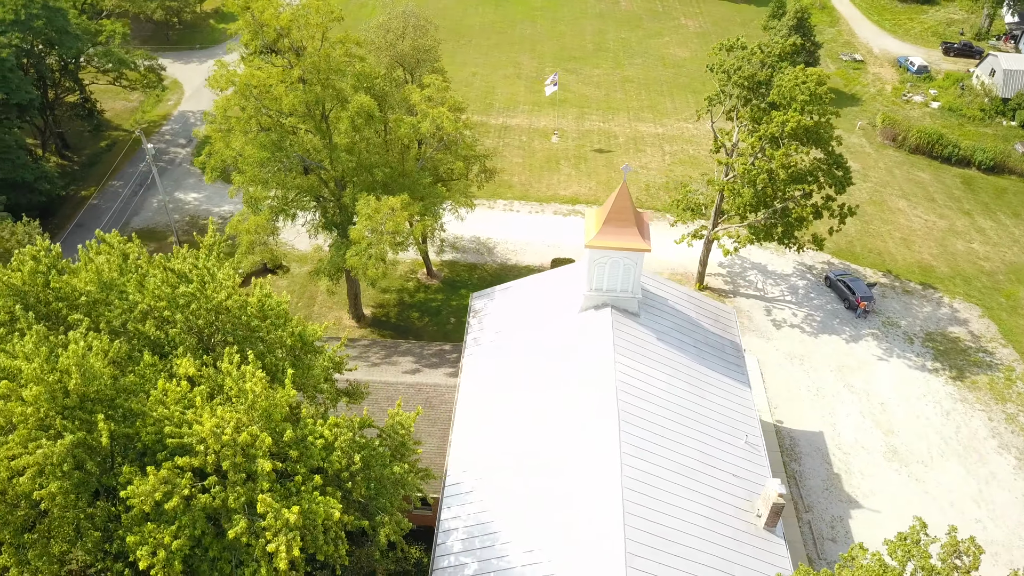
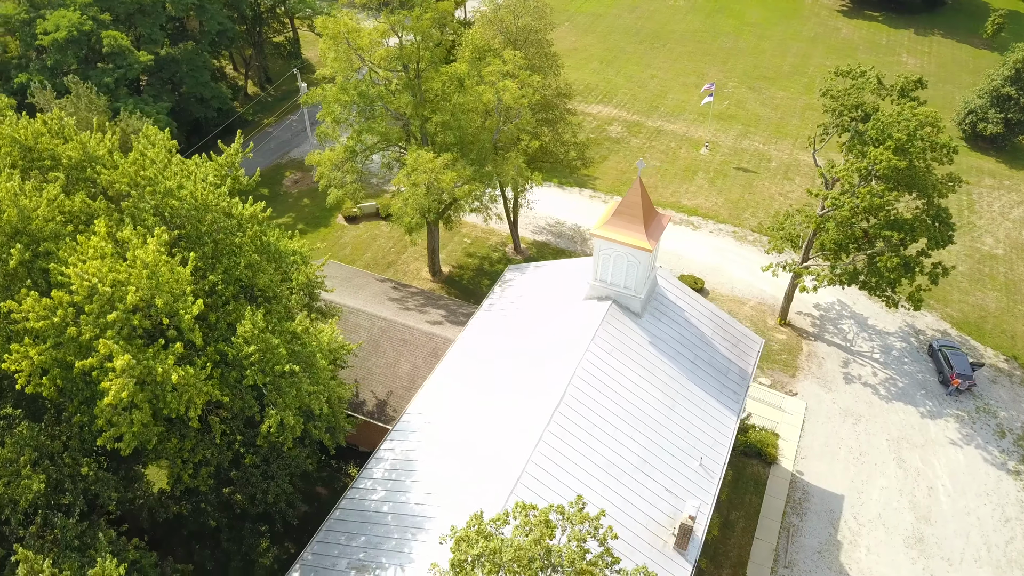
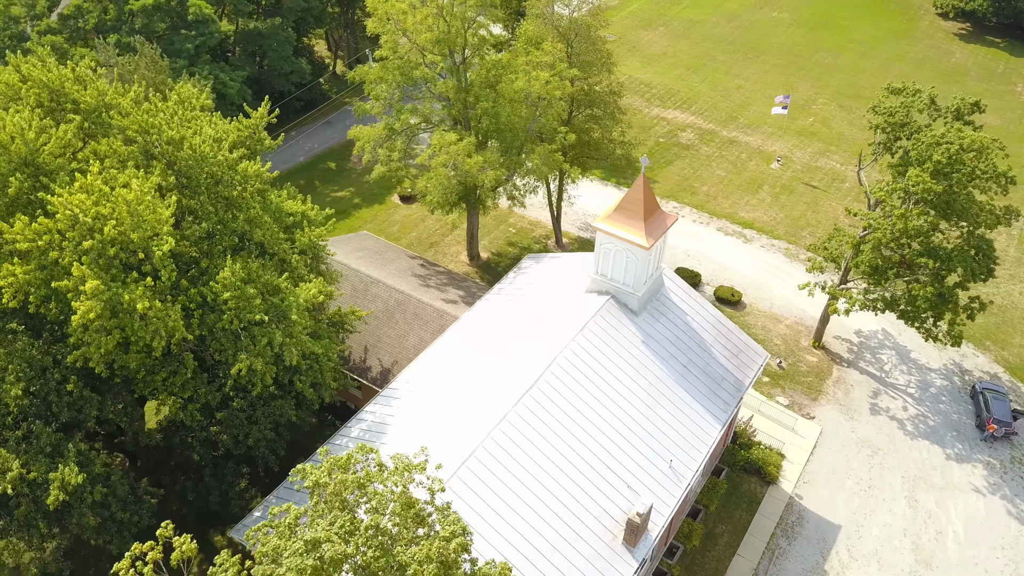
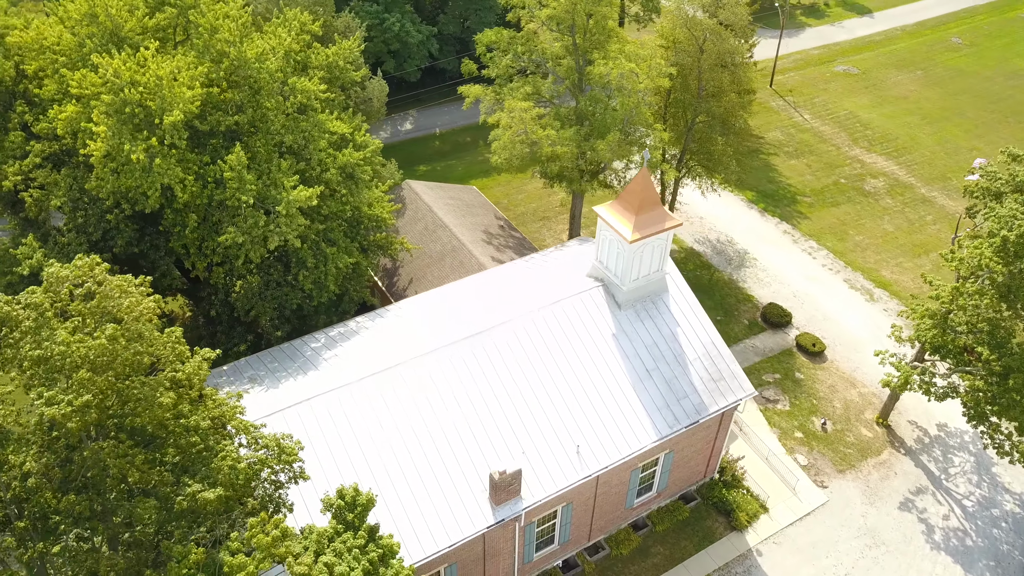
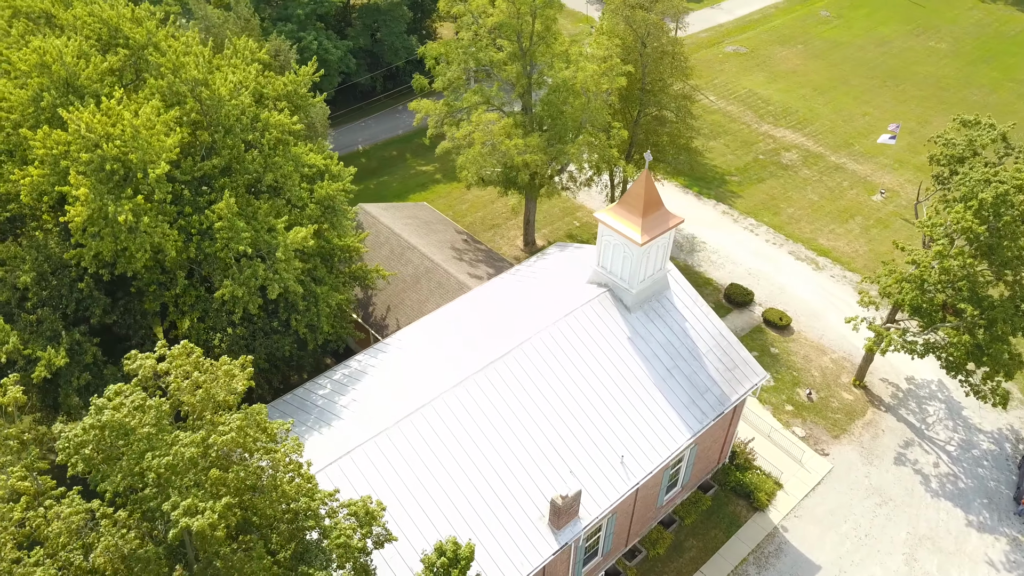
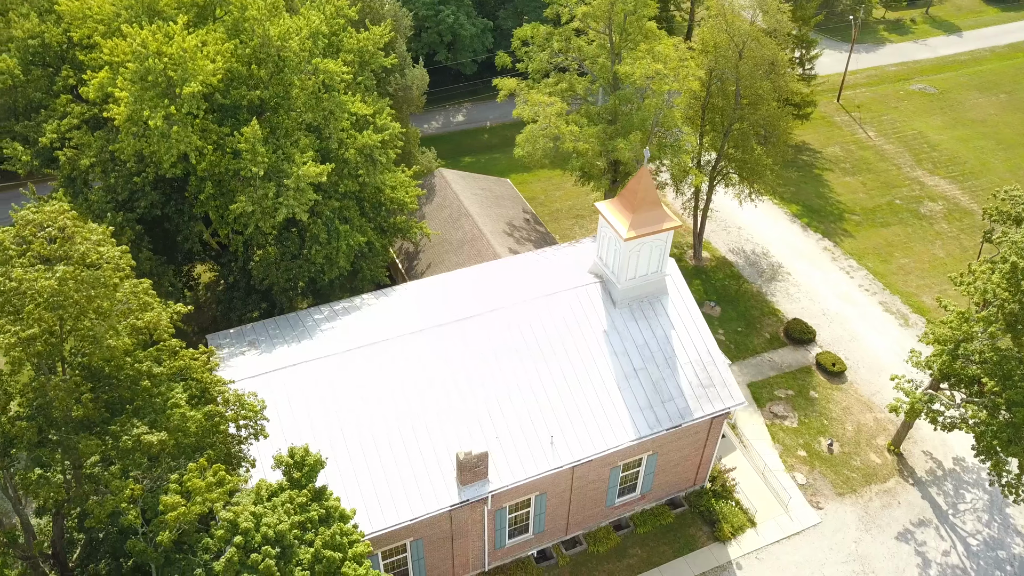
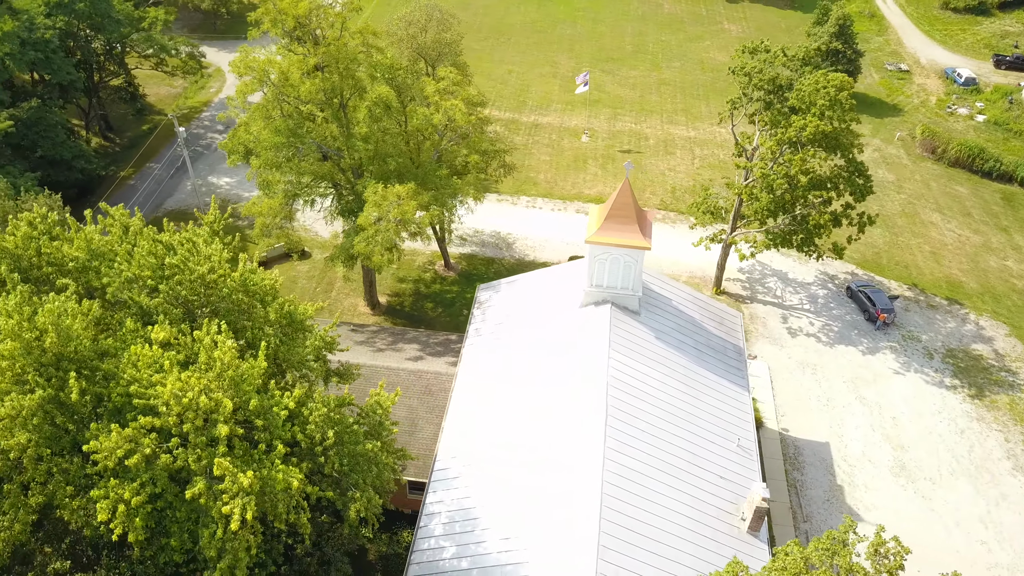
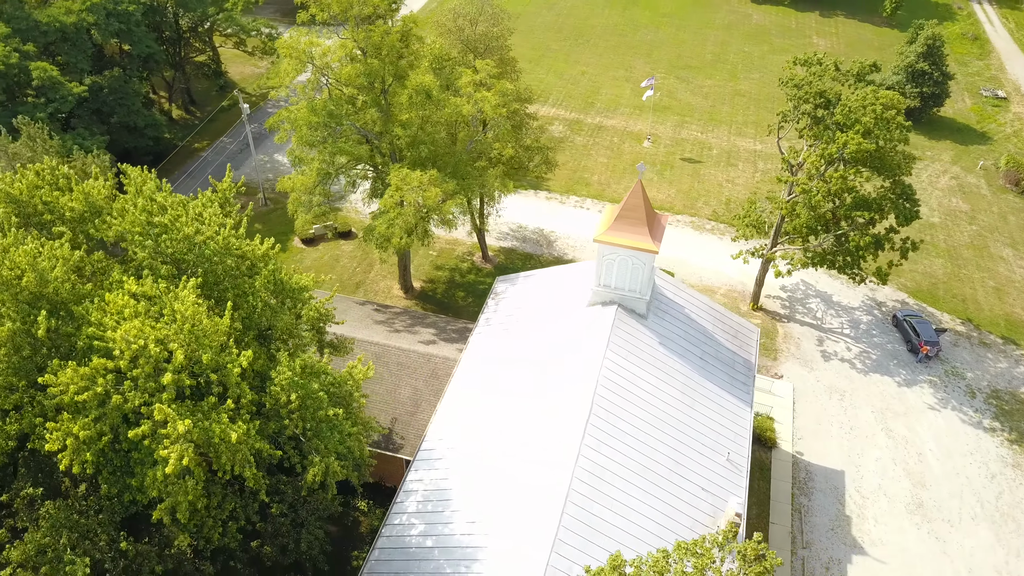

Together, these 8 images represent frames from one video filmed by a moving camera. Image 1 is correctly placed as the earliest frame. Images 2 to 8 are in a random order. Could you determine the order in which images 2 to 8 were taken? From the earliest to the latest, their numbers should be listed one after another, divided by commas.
7, 8, 2, 3, 5, 4, 6
